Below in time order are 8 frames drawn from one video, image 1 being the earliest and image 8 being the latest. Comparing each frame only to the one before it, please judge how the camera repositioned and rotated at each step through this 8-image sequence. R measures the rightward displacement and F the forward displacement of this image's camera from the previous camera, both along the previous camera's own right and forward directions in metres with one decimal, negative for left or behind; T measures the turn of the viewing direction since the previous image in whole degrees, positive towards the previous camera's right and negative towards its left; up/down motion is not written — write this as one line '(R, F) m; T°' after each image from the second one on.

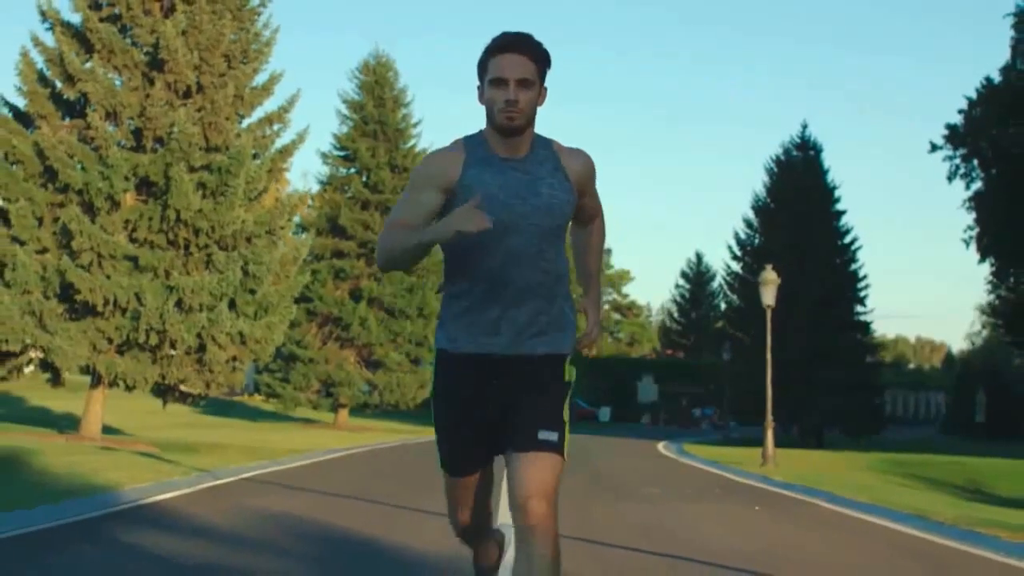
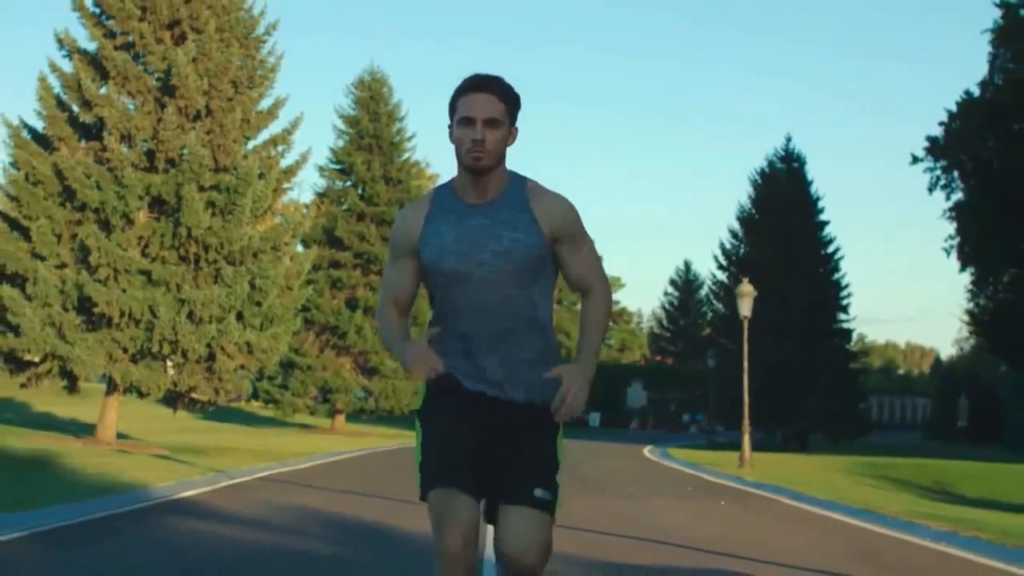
(0.0, -1.7) m; 0°
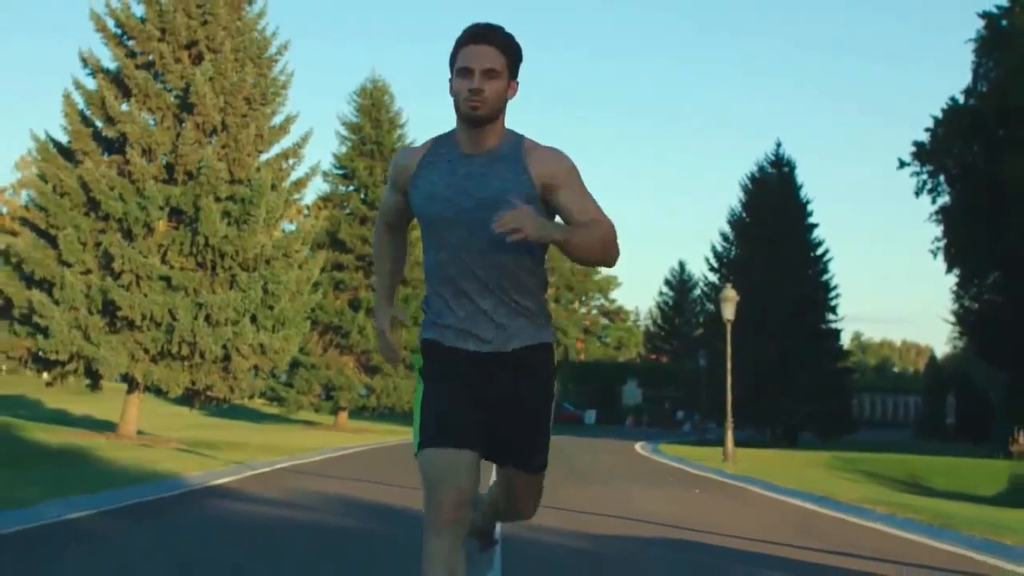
(0.0, -1.9) m; 0°
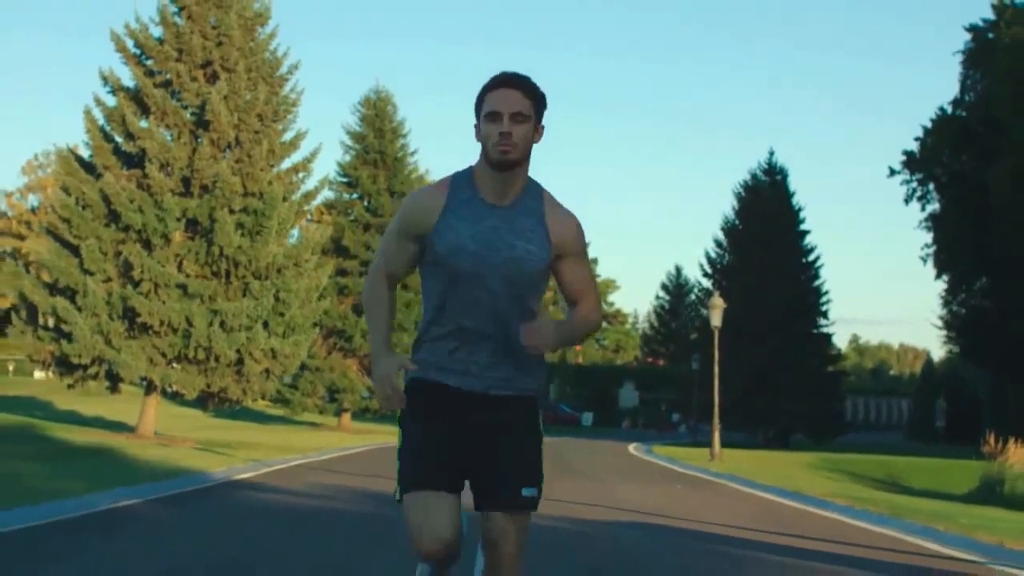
(0.0, -1.7) m; 0°
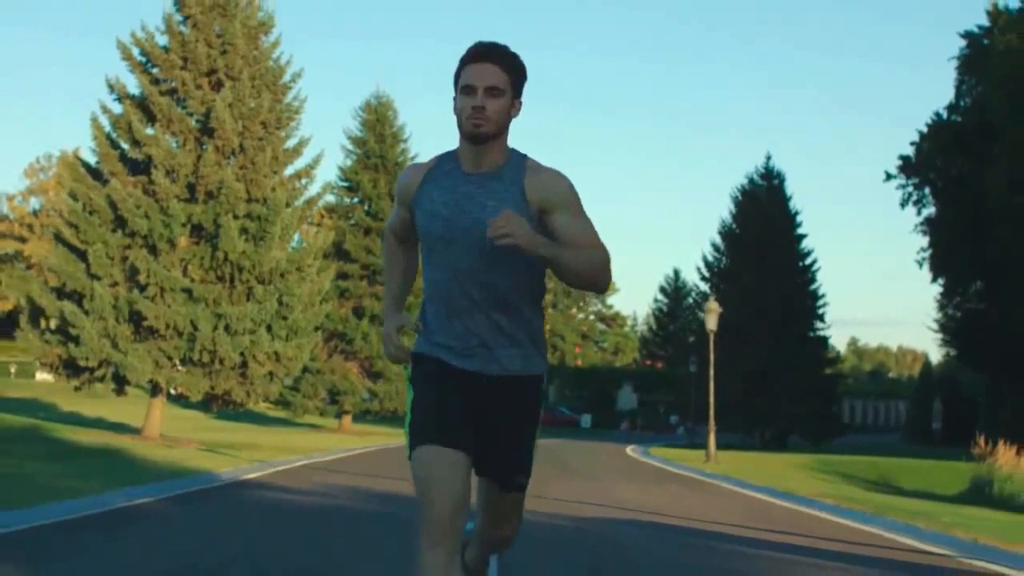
(0.0, -0.6) m; 0°
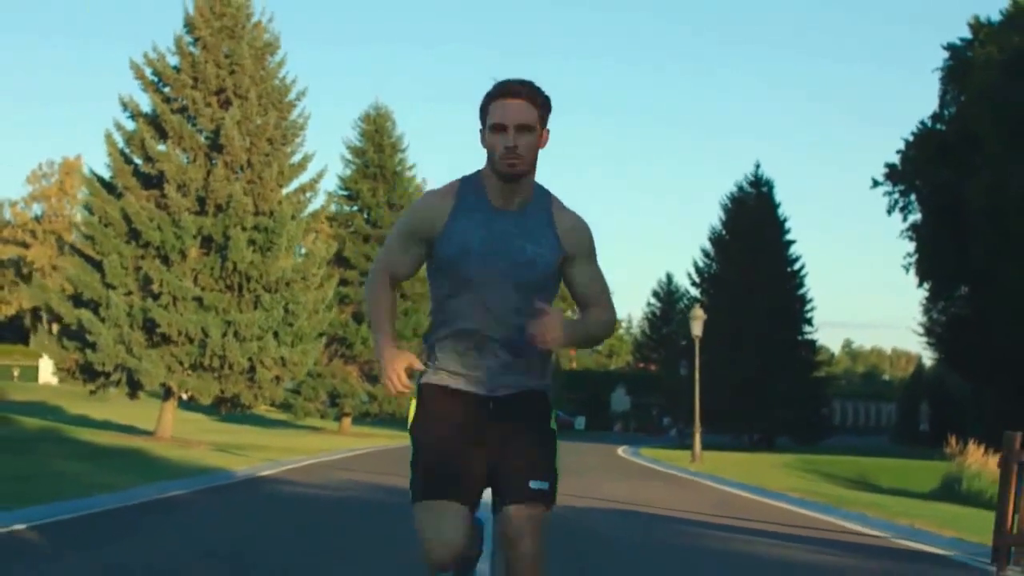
(0.0, -1.7) m; 0°
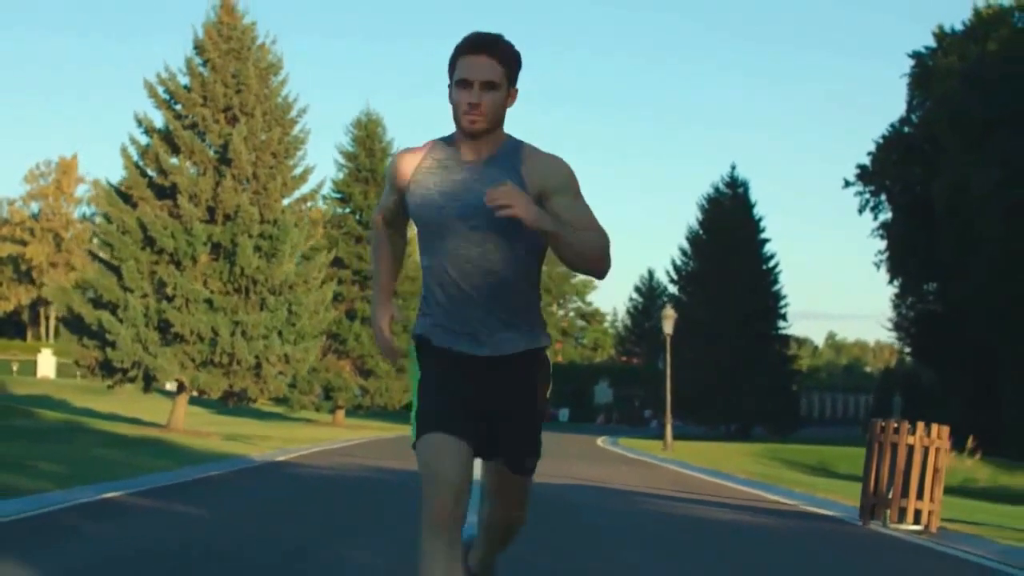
(0.0, -3.0) m; +1°
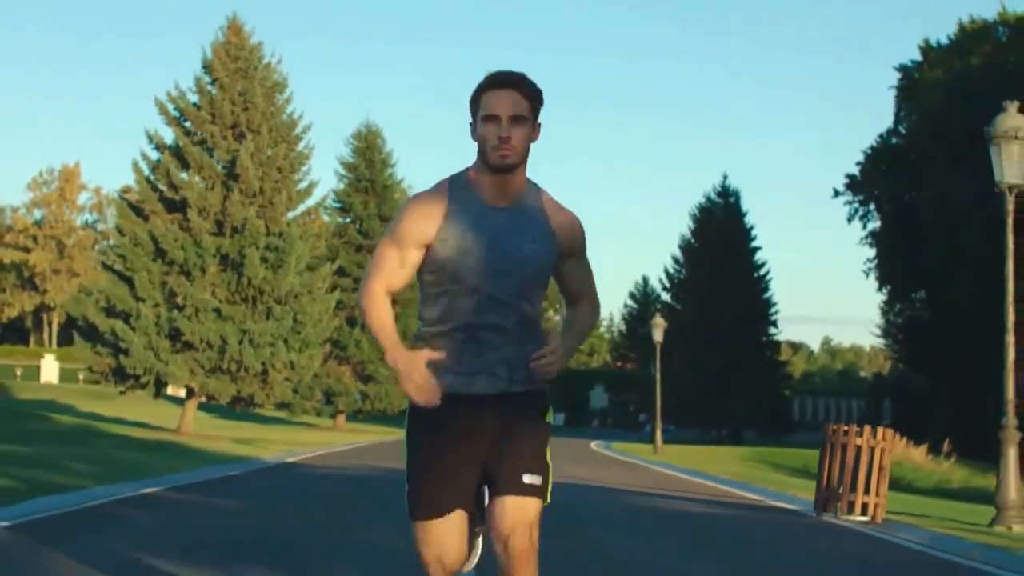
(0.0, -1.6) m; 0°
